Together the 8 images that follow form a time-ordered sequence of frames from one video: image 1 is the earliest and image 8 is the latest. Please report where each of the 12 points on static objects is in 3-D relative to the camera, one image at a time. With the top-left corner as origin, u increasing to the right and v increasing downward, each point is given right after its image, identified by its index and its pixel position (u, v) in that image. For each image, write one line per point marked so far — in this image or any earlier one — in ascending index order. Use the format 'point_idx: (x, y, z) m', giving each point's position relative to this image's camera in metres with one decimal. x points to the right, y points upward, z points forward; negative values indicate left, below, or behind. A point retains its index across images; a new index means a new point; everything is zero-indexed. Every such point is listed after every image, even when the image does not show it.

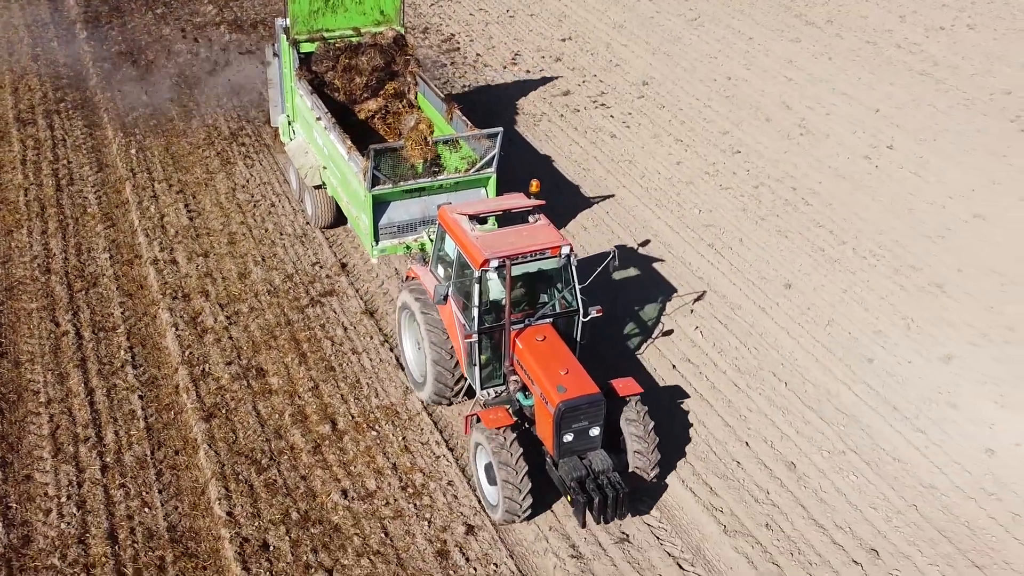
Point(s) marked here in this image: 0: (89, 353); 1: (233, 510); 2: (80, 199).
0: (-3.1, -0.5, +8.6) m
1: (-1.7, -1.3, +7.2) m
2: (-3.9, +0.8, +10.7) m
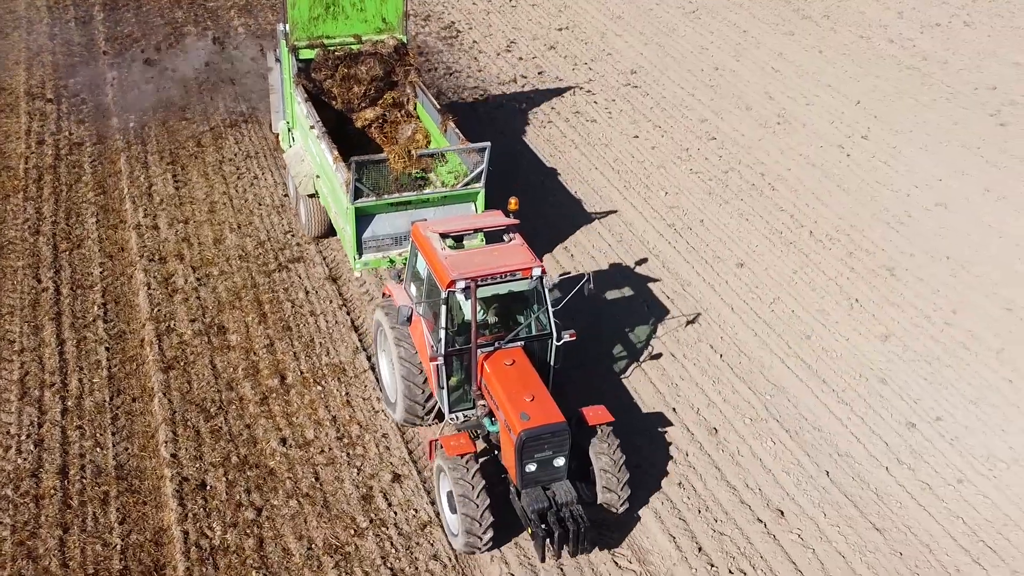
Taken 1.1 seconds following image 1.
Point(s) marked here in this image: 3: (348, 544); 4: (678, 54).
0: (-3.5, -0.2, +9.2) m
1: (-2.2, -1.1, +7.7) m
2: (-4.2, +1.1, +11.3) m
3: (-1.0, -1.5, +7.0) m
4: (+2.0, +2.8, +14.2) m
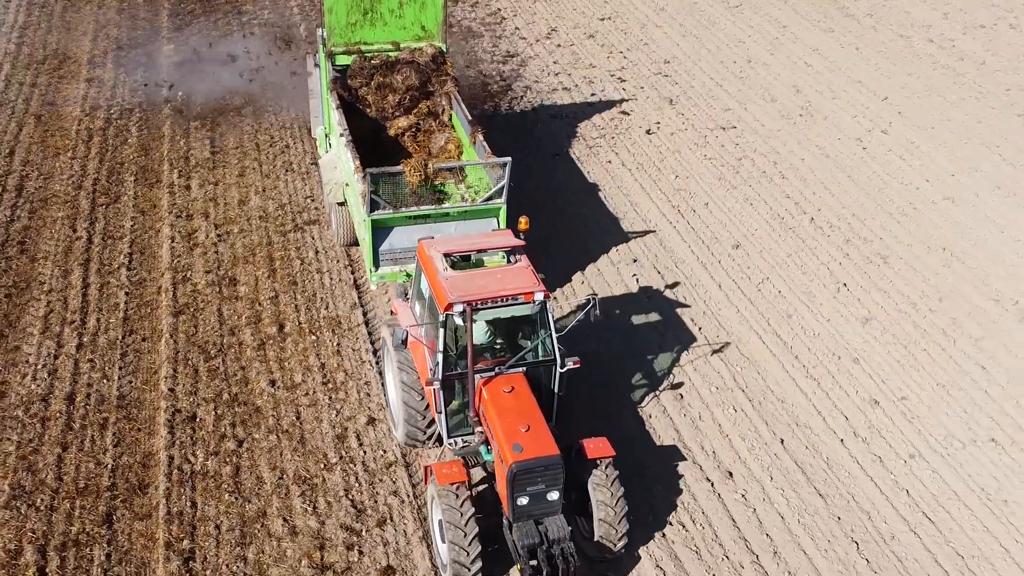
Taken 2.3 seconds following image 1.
0: (-3.5, +0.3, +9.9) m
1: (-2.4, -0.7, +8.3) m
2: (-3.9, +1.6, +12.1) m
3: (-1.2, -1.2, +7.5) m
4: (+2.5, +3.0, +14.5) m
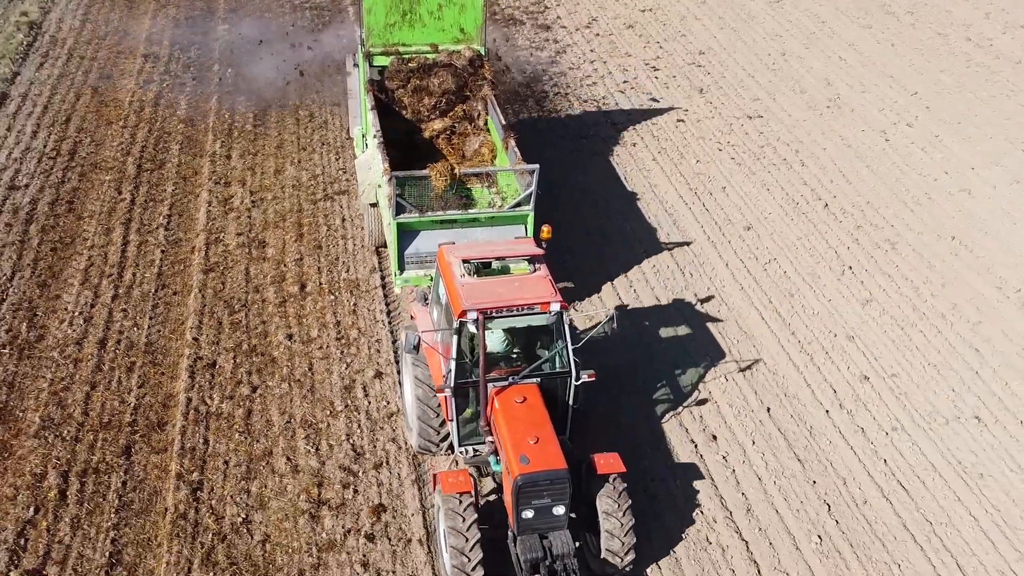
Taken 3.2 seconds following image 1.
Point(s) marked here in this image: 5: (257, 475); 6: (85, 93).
0: (-3.3, +0.6, +10.5) m
1: (-2.3, -0.4, +8.8) m
2: (-3.6, +2.0, +12.7) m
3: (-1.3, -0.9, +8.0) m
4: (+3.0, +3.1, +14.8) m
5: (-1.6, -1.2, +7.5) m
6: (-4.6, +2.1, +12.9) m
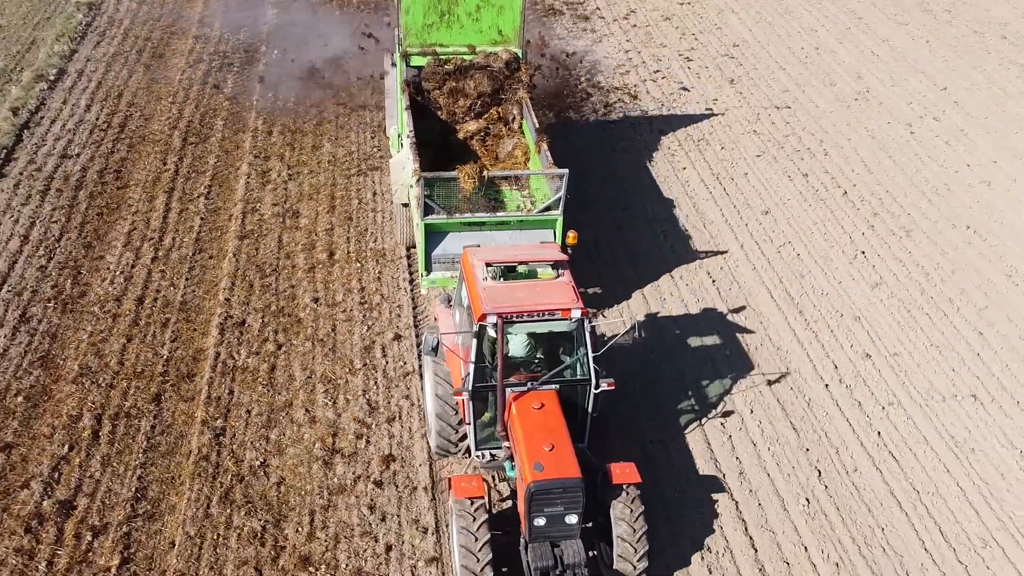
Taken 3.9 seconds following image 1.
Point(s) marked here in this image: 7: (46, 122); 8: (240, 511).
0: (-3.1, +1.0, +11.0) m
1: (-2.2, -0.1, +9.3) m
2: (-3.3, +2.3, +13.3) m
3: (-1.2, -0.6, +8.5) m
4: (+3.4, +3.2, +15.0) m
5: (-1.6, -0.9, +8.0) m
6: (-4.3, +2.5, +13.5) m
7: (-4.8, +1.7, +12.2) m
8: (-1.7, -1.4, +7.2) m
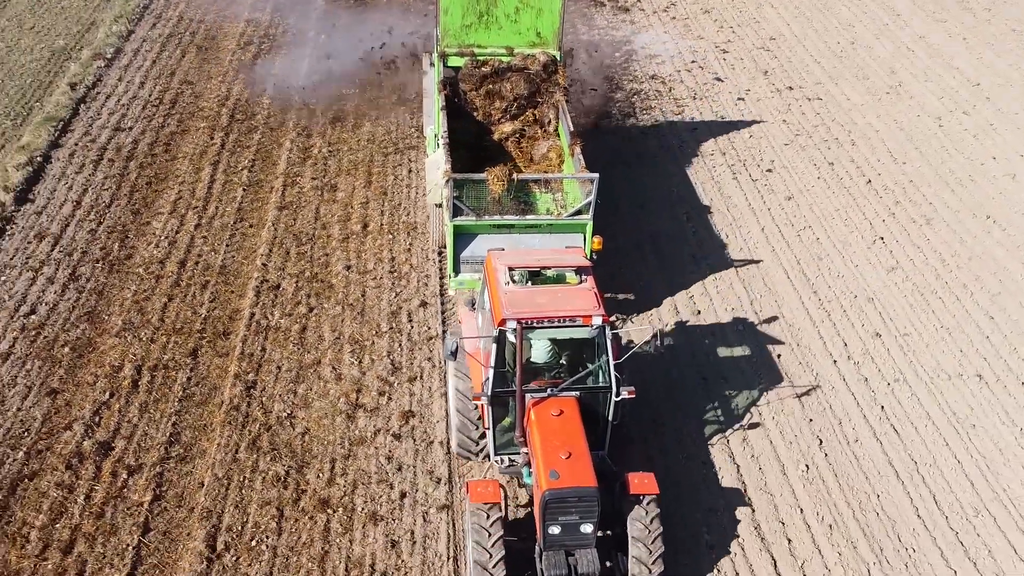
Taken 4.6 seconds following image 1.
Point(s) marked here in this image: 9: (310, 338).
0: (-2.8, +1.3, +11.5) m
1: (-2.0, +0.2, +9.8) m
2: (-2.8, +2.6, +13.8) m
3: (-1.1, -0.4, +8.9) m
4: (+4.0, +3.3, +15.2) m
5: (-1.5, -0.6, +8.4) m
6: (-3.8, +2.8, +14.0) m
7: (-4.4, +2.1, +12.8) m
8: (-1.6, -1.1, +7.7) m
9: (-1.5, -0.4, +8.9) m
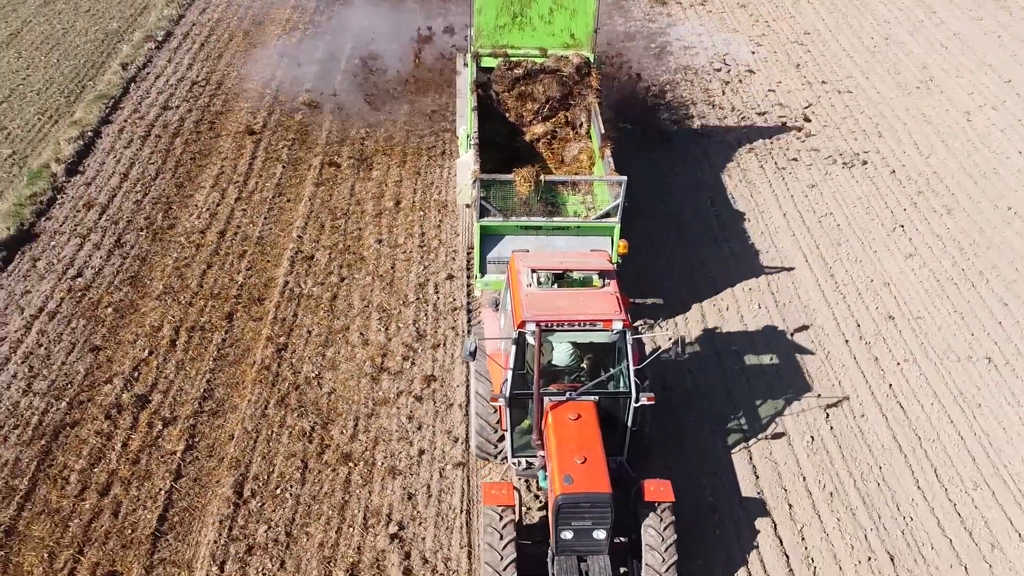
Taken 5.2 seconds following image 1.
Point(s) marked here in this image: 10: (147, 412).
0: (-2.5, +1.5, +12.0) m
1: (-1.8, +0.5, +10.2) m
2: (-2.4, +2.9, +14.2) m
3: (-0.9, -0.2, +9.2) m
4: (+4.5, +3.4, +15.4) m
5: (-1.3, -0.4, +8.8) m
6: (-3.4, +3.1, +14.5) m
7: (-4.0, +2.4, +13.3) m
8: (-1.5, -0.8, +8.1) m
9: (-1.3, -0.1, +9.3) m
10: (-2.5, -0.8, +8.0) m
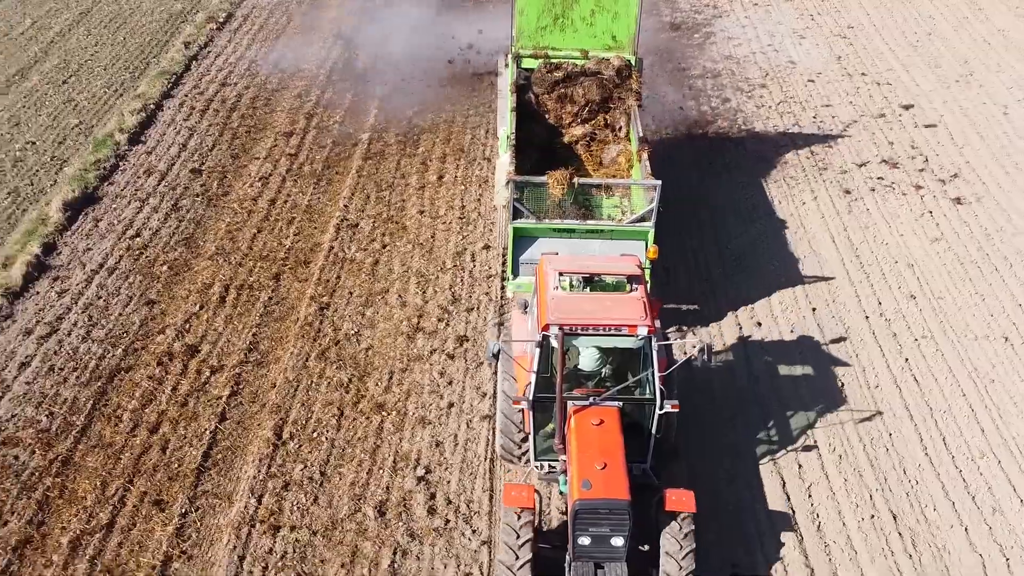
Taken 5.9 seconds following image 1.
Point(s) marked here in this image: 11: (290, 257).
0: (-2.1, +1.8, +12.5) m
1: (-1.5, +0.7, +10.7) m
2: (-1.8, +3.2, +14.7) m
3: (-0.6, +0.1, +9.7) m
4: (+5.1, +3.5, +15.6) m
5: (-1.1, -0.1, +9.3) m
6: (-2.8, +3.4, +15.1) m
7: (-3.5, +2.7, +13.9) m
8: (-1.3, -0.6, +8.5) m
9: (-1.1, +0.1, +9.7) m
10: (-2.3, -0.5, +8.6) m
11: (-1.9, +0.3, +9.9) m
